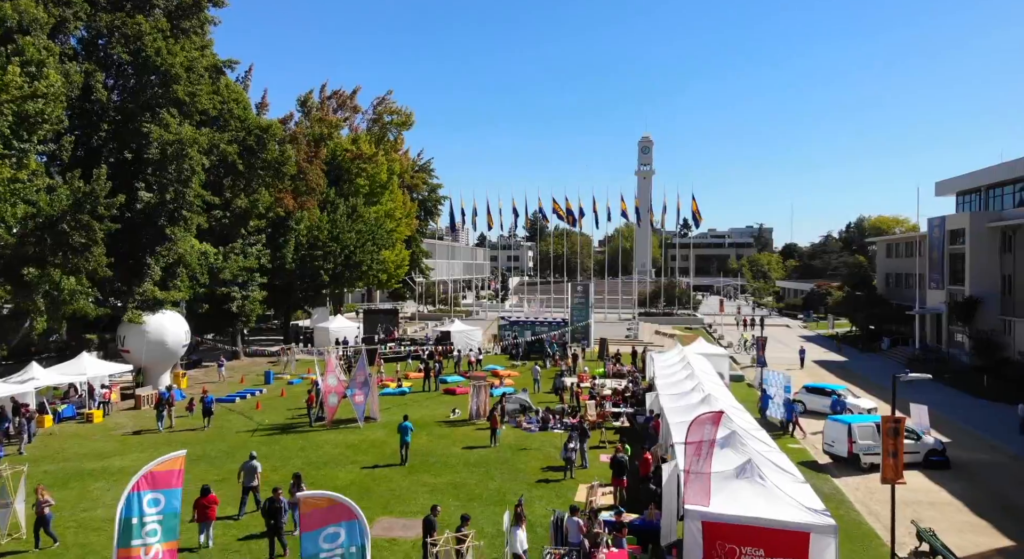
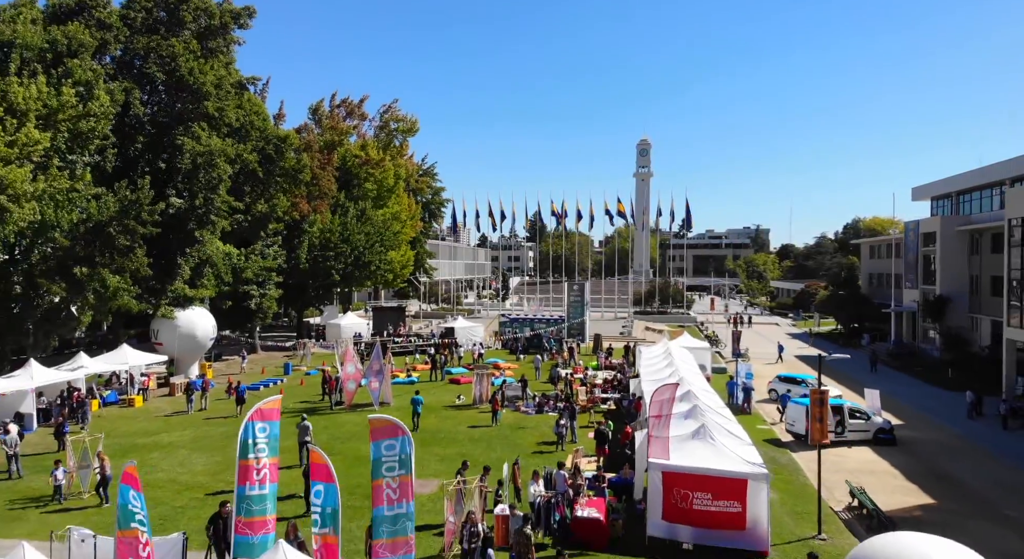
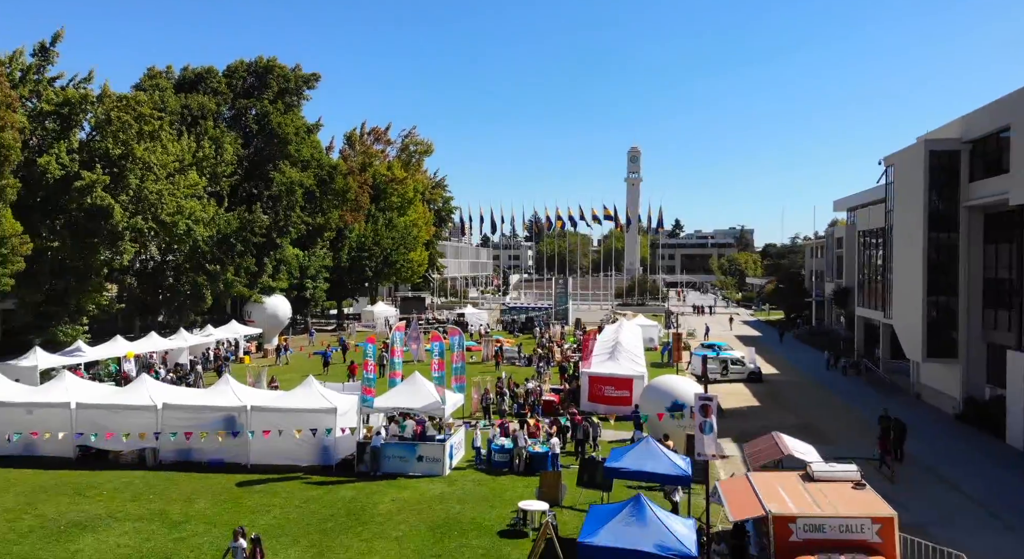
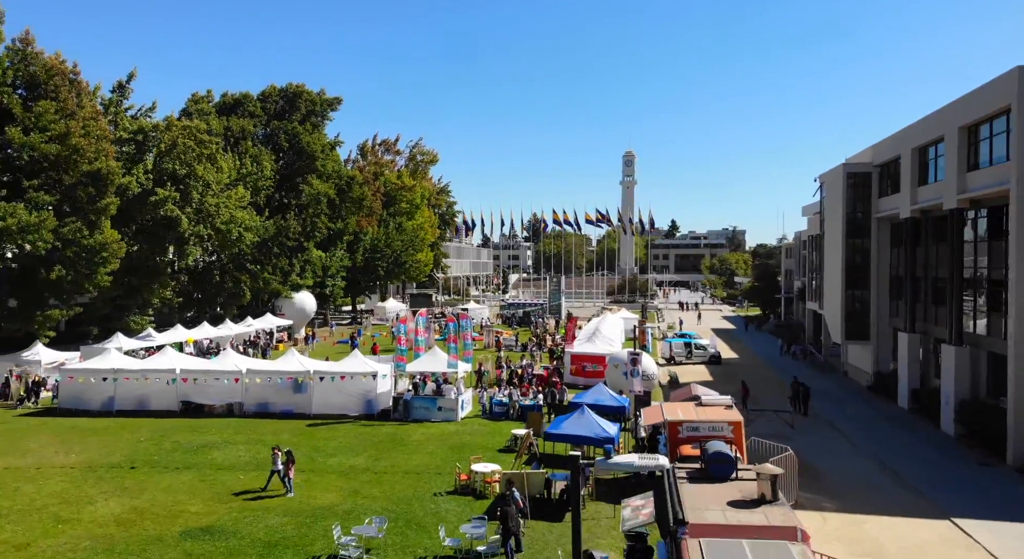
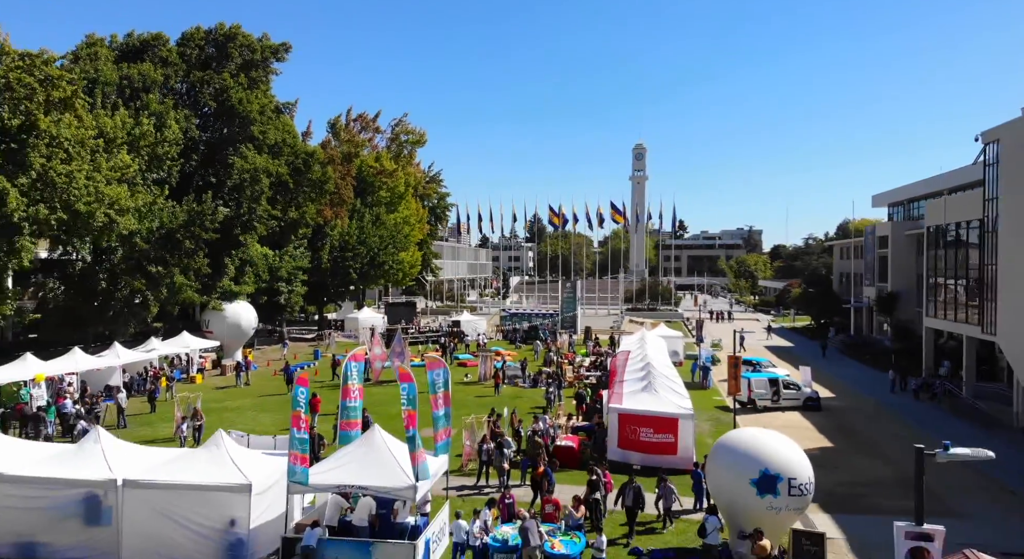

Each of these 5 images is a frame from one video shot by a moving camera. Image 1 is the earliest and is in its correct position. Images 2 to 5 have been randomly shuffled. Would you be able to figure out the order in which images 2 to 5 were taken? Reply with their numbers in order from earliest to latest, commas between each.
2, 5, 3, 4
